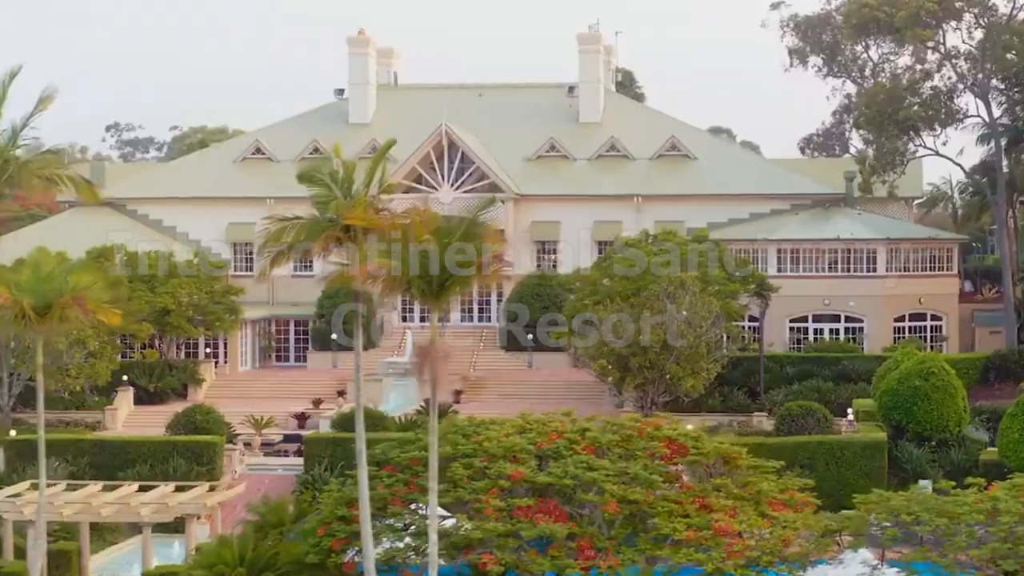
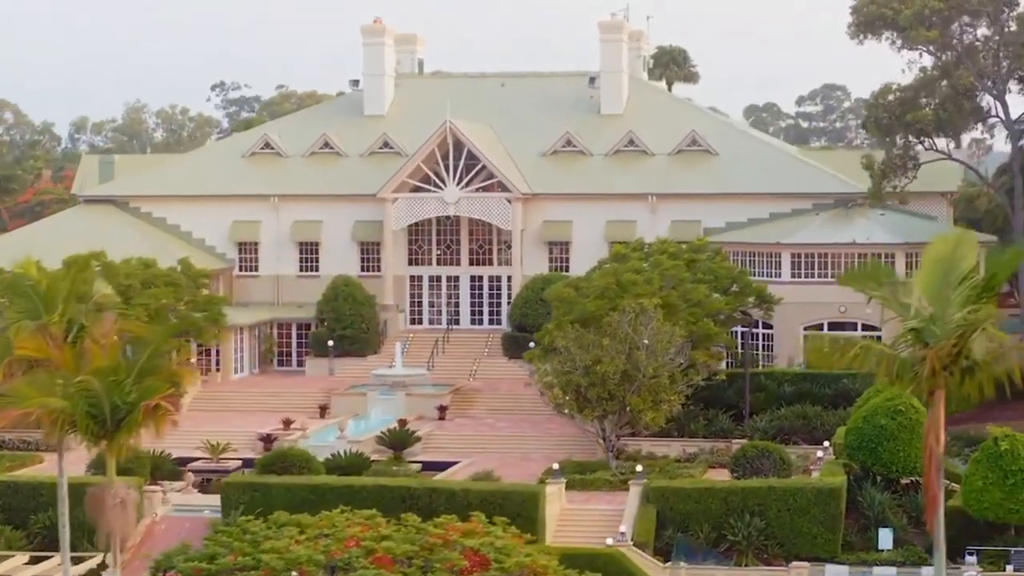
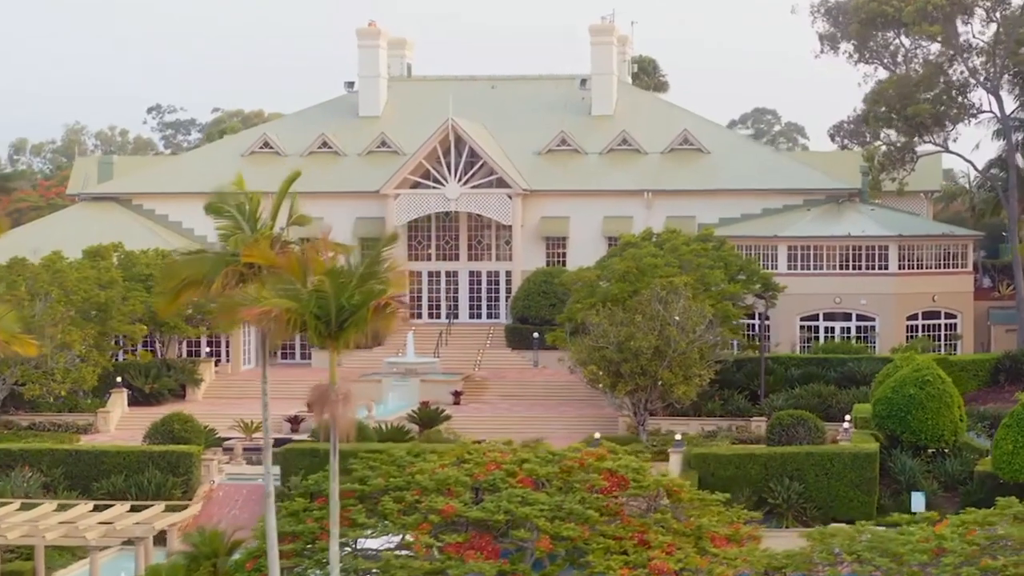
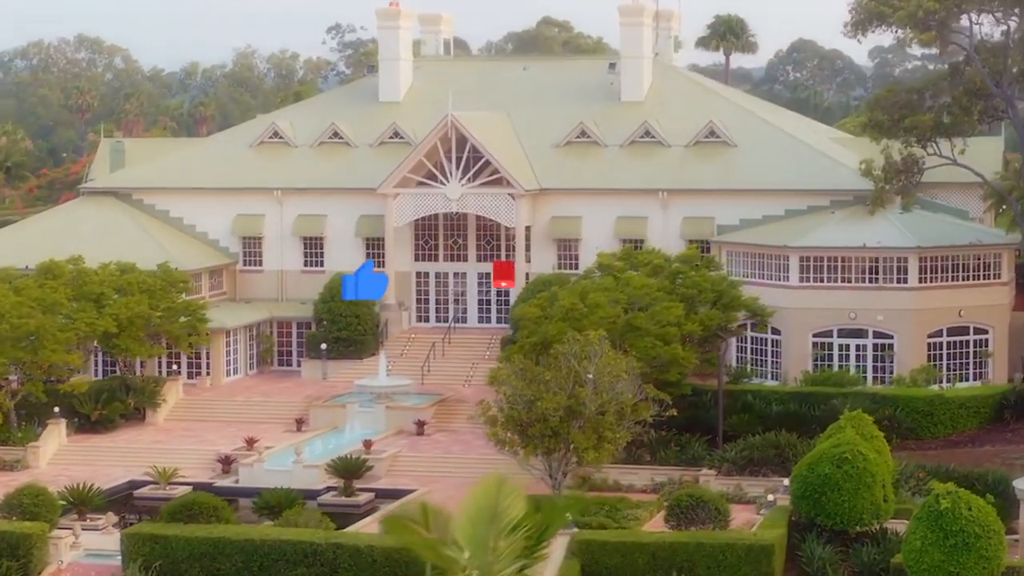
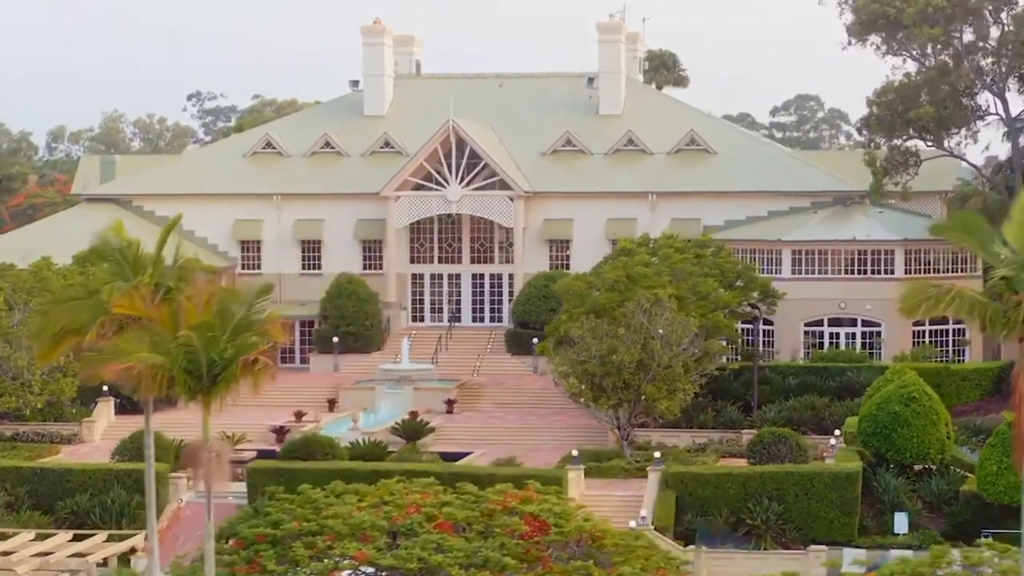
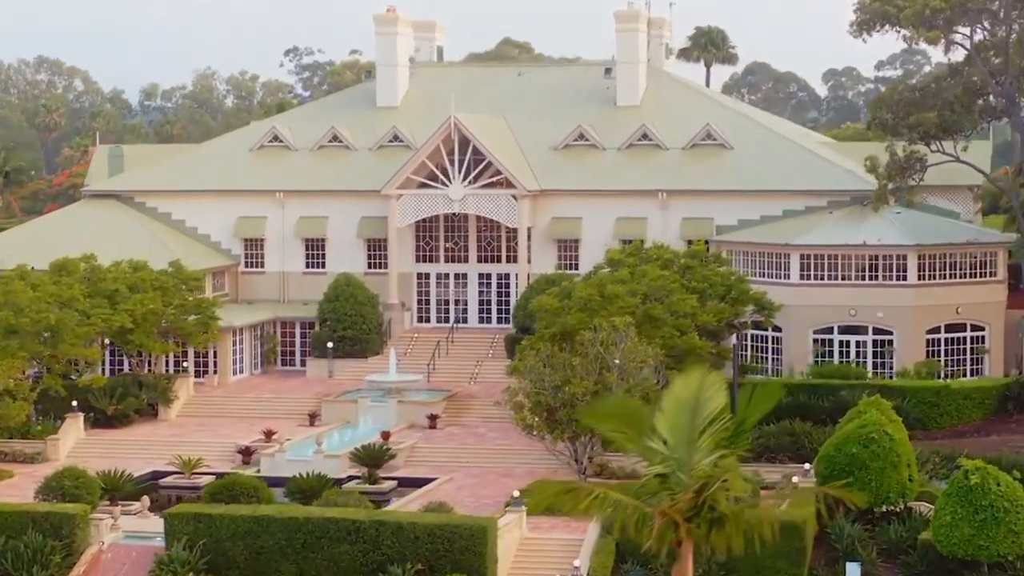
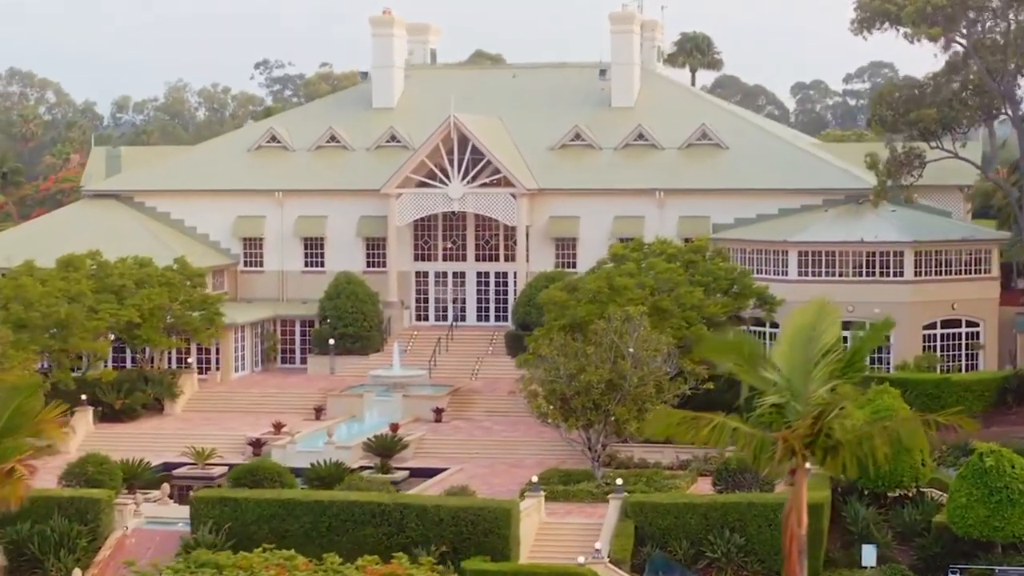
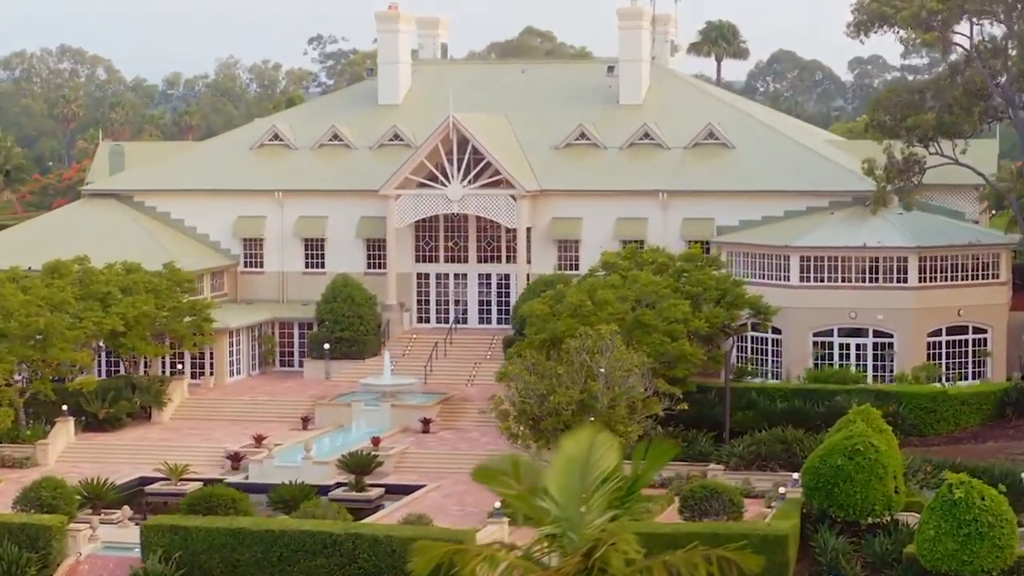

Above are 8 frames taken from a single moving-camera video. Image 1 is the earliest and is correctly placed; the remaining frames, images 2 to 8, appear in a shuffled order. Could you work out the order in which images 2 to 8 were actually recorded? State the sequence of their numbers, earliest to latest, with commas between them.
3, 5, 2, 7, 6, 8, 4
